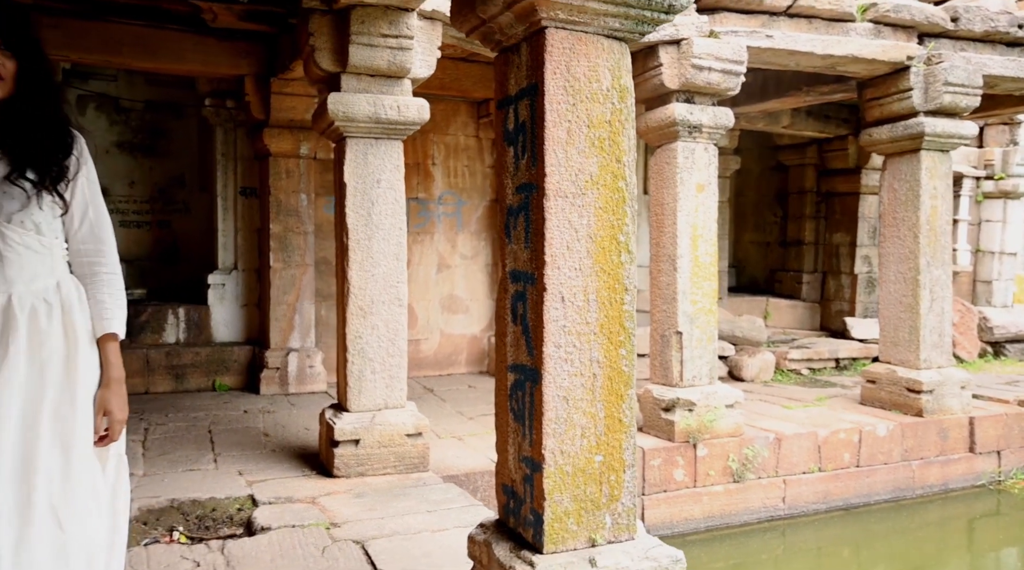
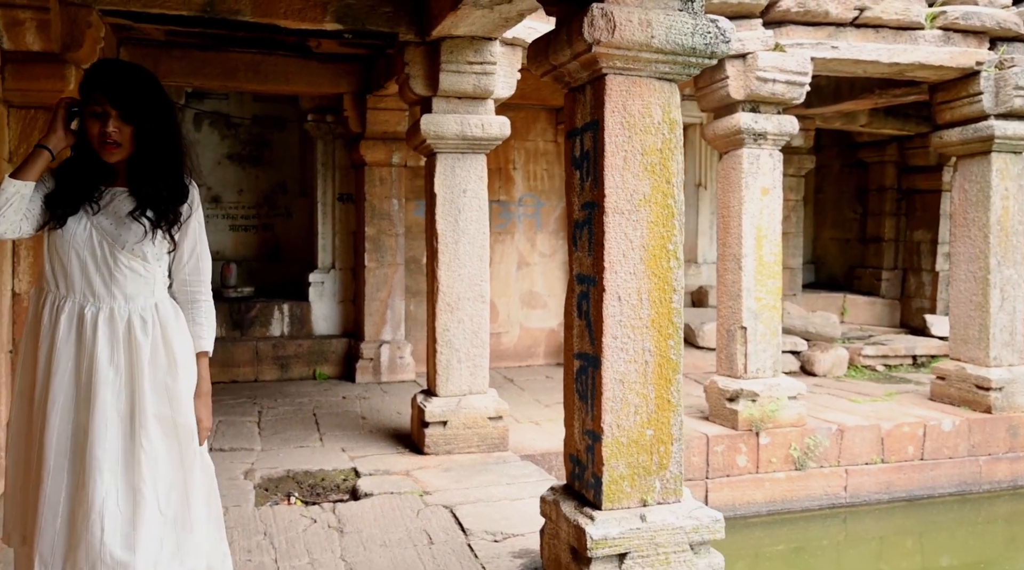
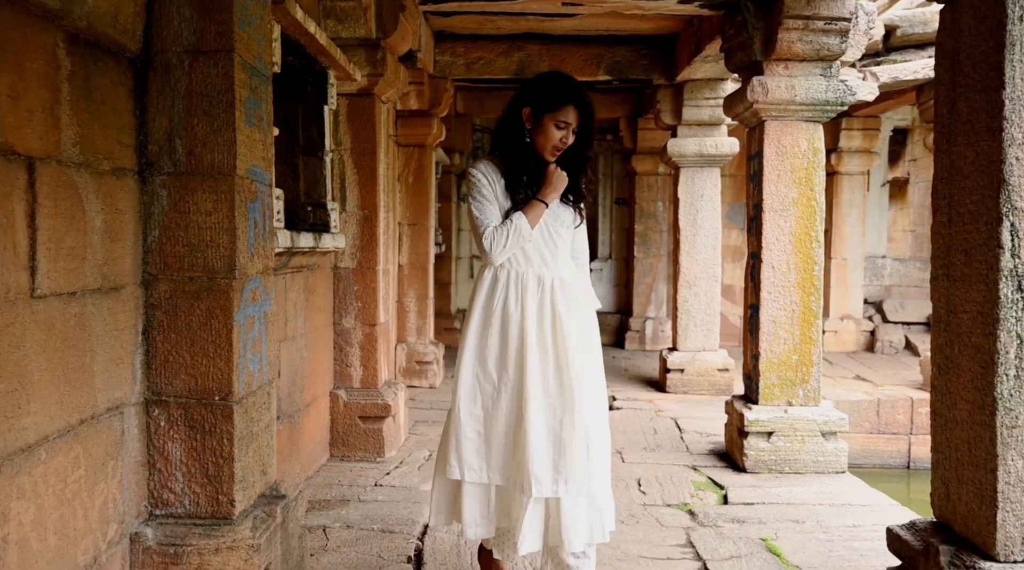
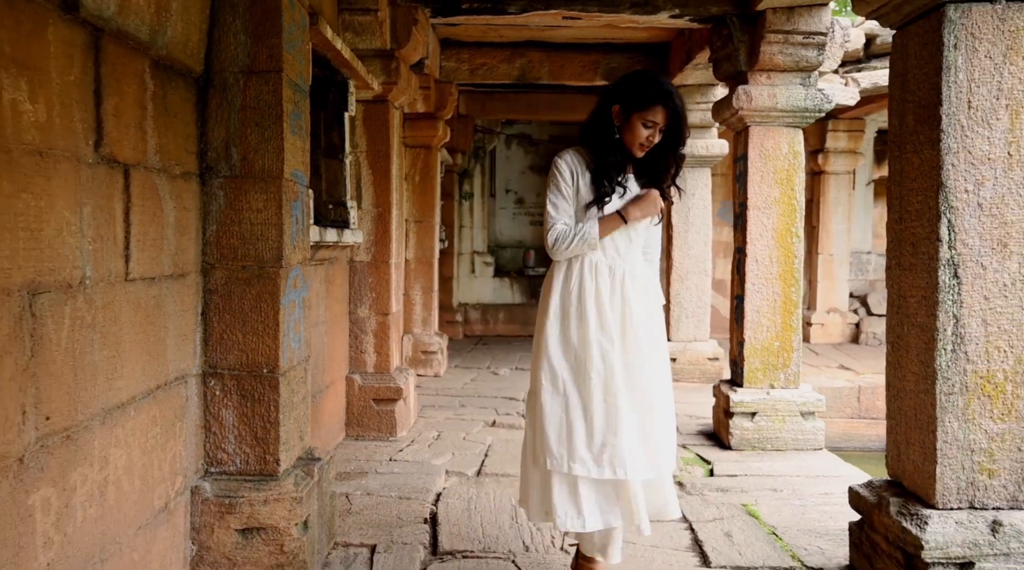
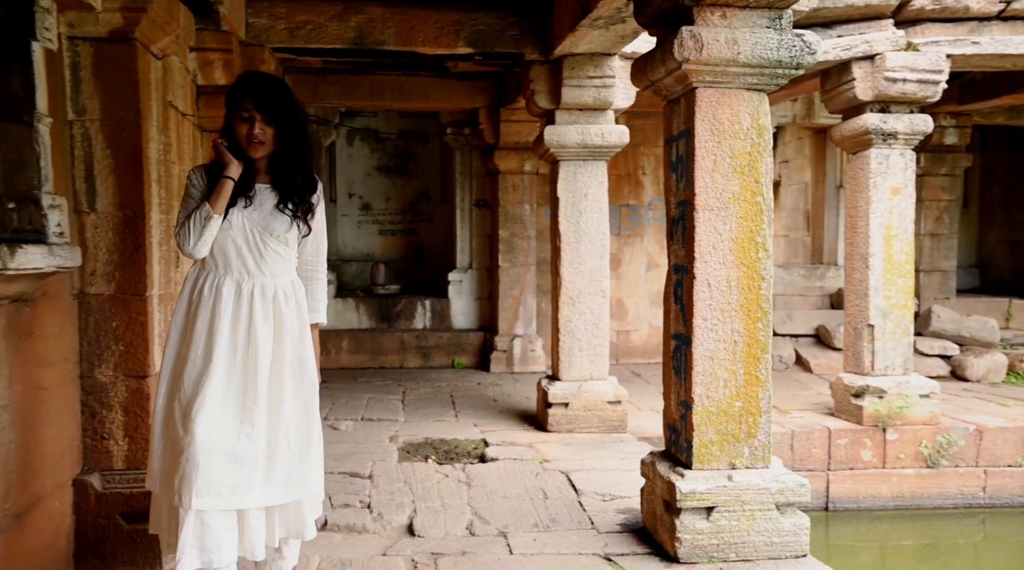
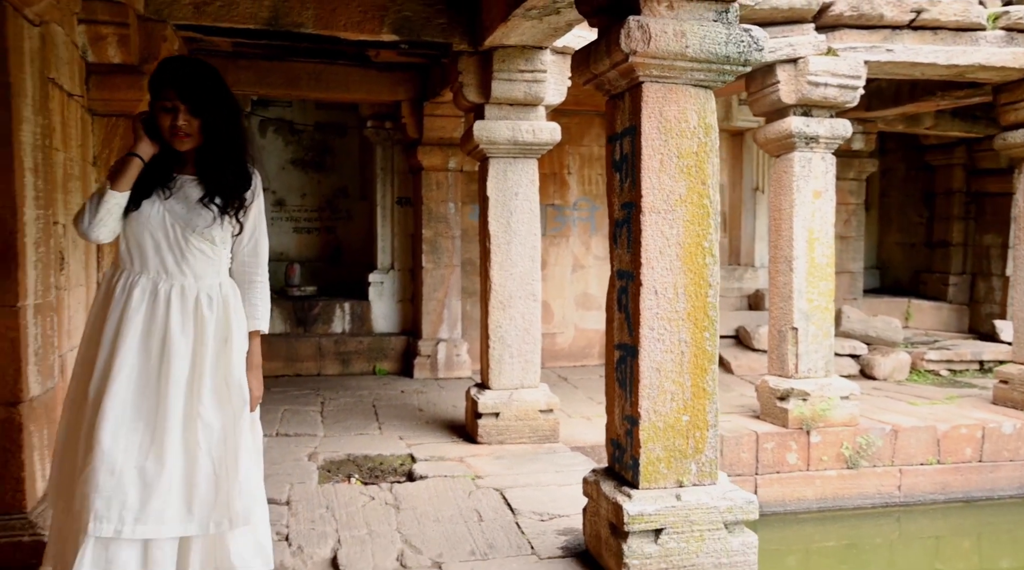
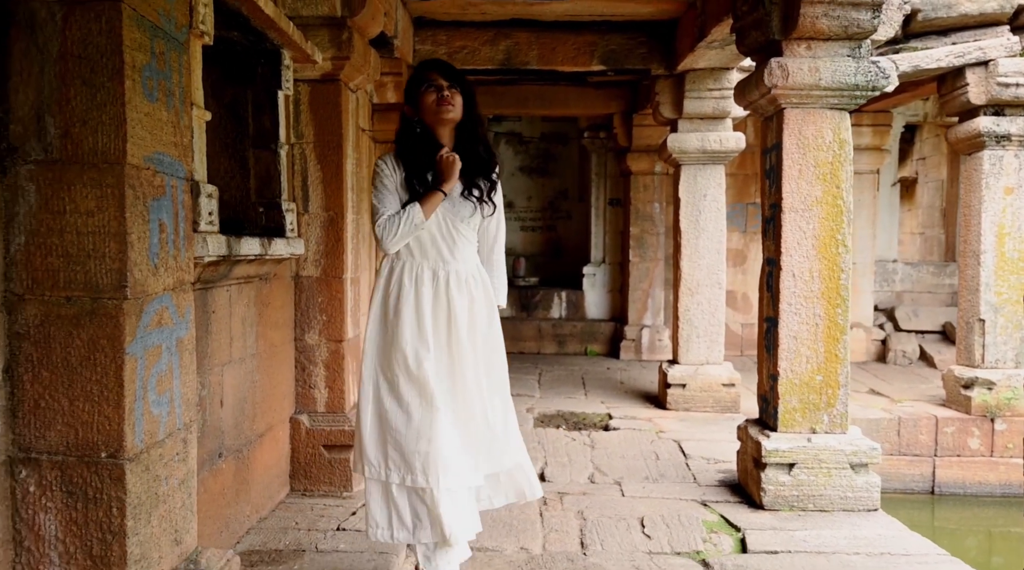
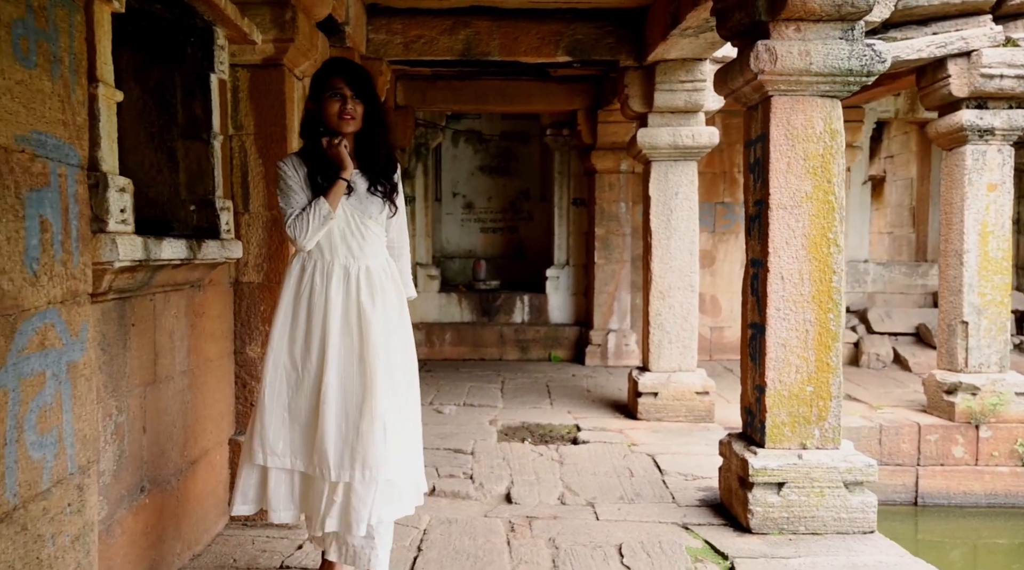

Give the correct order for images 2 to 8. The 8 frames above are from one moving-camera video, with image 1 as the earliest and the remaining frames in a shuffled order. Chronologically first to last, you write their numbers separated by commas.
2, 6, 5, 8, 7, 3, 4
